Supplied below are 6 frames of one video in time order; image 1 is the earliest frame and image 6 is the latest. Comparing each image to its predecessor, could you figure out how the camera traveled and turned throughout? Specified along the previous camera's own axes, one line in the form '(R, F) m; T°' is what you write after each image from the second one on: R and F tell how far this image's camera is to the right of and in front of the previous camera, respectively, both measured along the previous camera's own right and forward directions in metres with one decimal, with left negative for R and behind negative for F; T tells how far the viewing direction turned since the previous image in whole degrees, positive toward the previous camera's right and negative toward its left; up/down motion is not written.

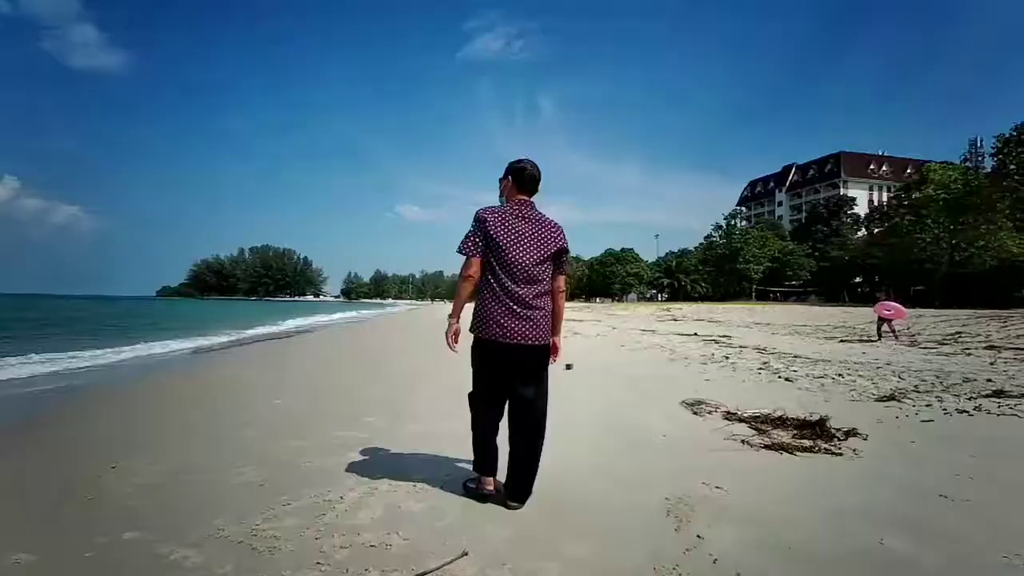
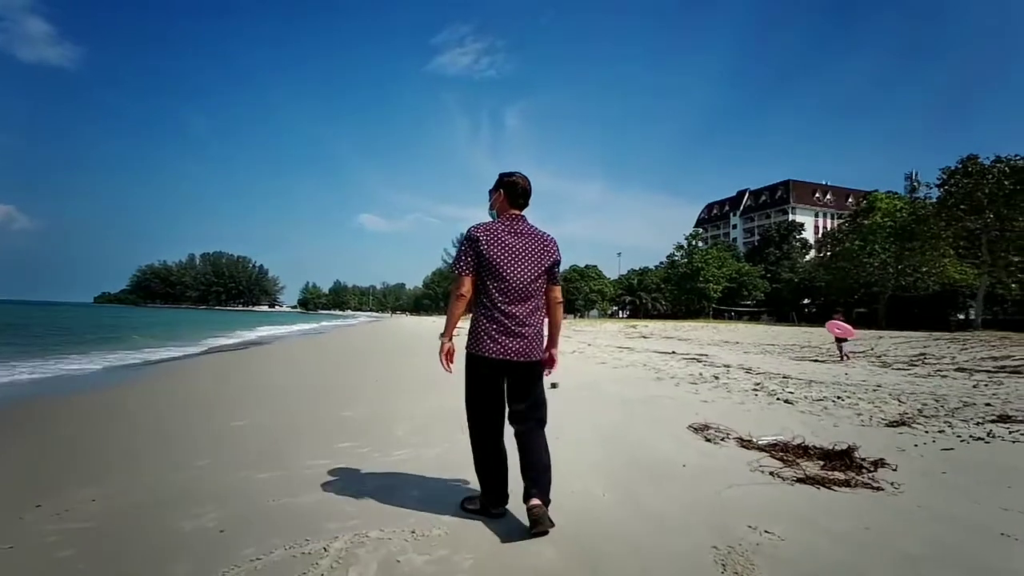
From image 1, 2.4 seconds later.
(-0.3, +0.5) m; +4°
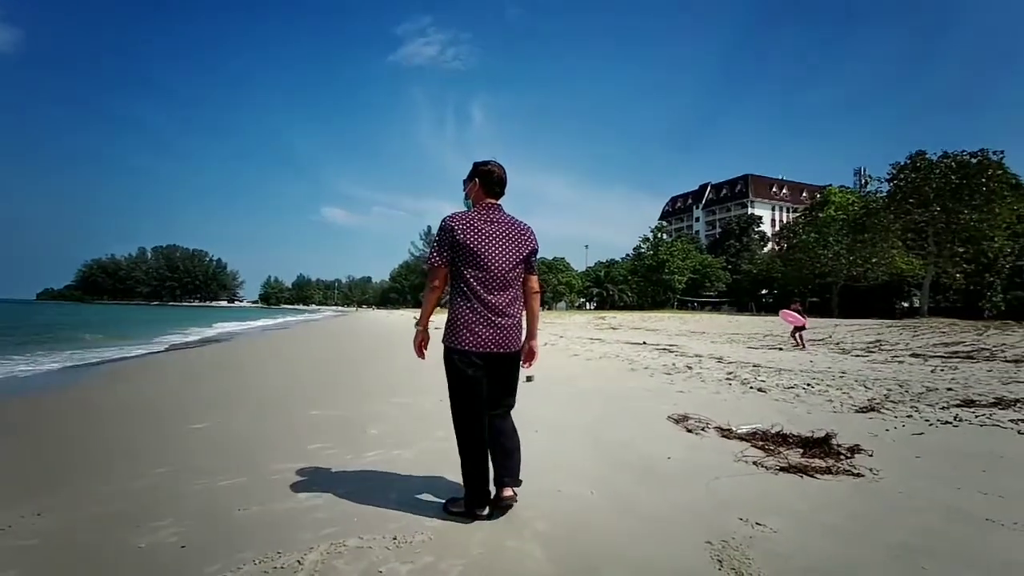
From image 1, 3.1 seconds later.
(-0.1, +0.1) m; +4°
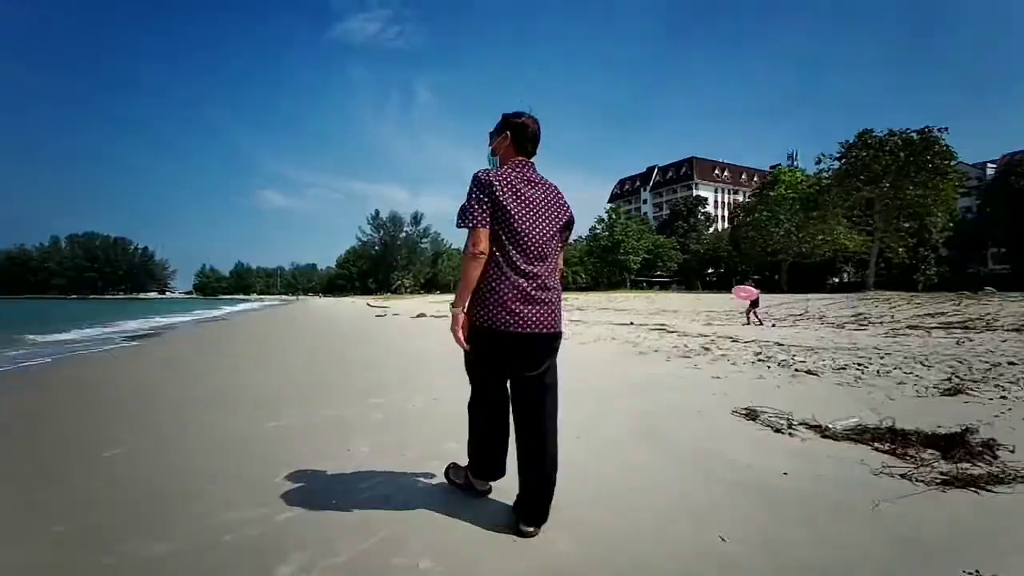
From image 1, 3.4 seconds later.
(-0.6, +1.2) m; +5°
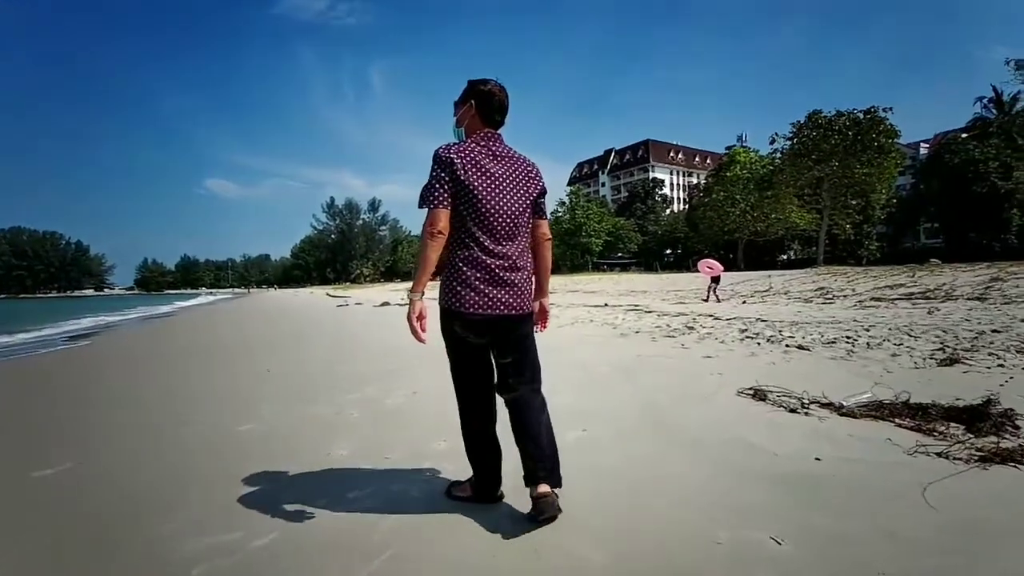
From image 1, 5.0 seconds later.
(-0.2, +0.4) m; +4°
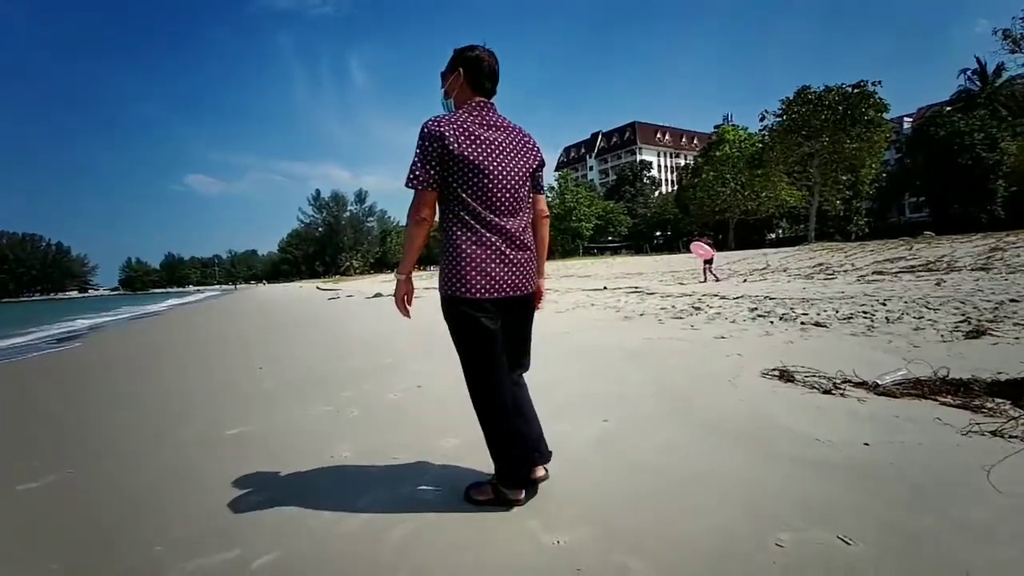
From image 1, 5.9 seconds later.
(-0.1, +0.3) m; +1°
